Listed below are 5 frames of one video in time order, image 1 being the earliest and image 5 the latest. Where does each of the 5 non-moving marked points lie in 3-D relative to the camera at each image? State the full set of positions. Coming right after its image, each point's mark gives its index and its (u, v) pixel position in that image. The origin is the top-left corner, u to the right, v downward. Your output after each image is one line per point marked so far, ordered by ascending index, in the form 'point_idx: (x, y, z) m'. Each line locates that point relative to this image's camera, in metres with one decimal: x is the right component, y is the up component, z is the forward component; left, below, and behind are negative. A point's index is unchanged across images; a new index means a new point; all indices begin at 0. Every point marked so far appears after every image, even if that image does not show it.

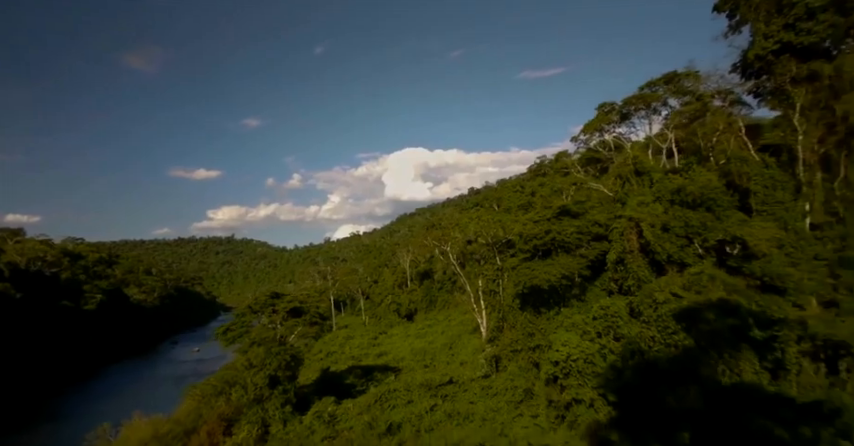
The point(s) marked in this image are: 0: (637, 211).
0: (+7.6, +0.5, +14.4) m
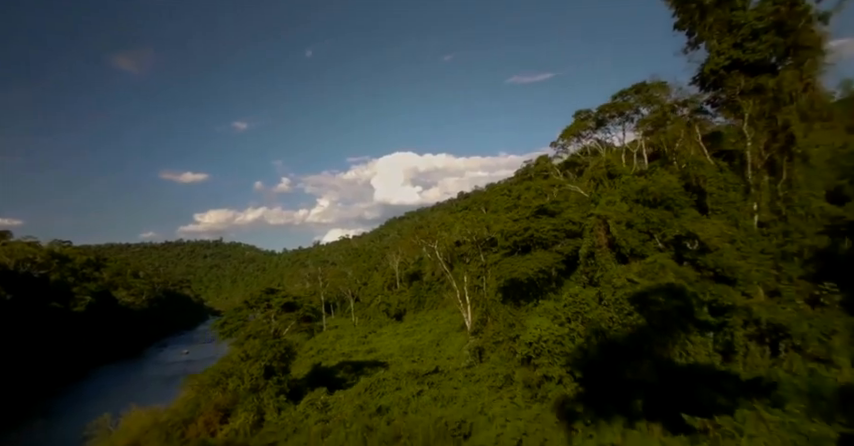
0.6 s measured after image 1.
0: (+7.1, +0.6, +15.8) m
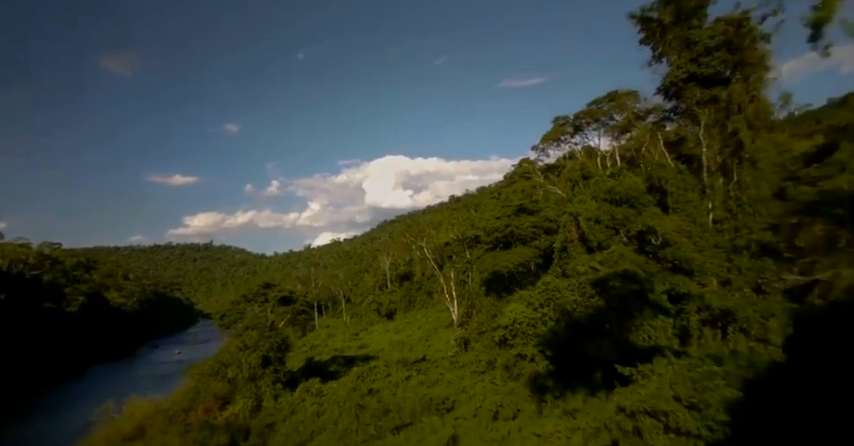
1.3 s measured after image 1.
0: (+6.5, +0.7, +17.4) m
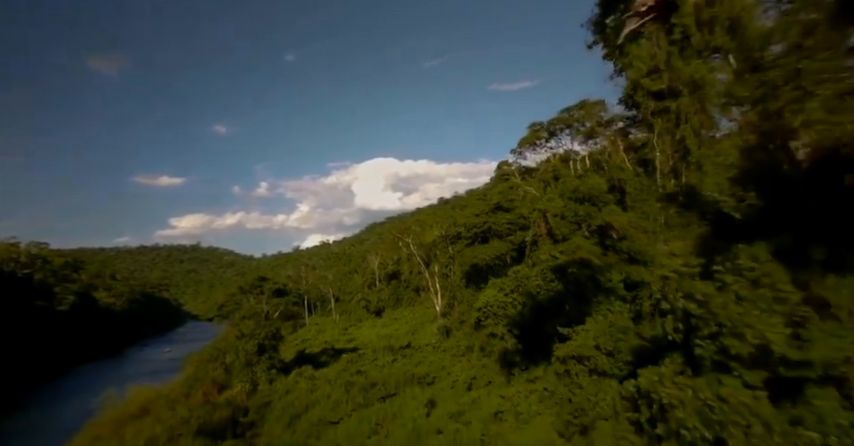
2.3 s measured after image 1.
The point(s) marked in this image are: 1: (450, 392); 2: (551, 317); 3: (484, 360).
0: (+5.8, +0.9, +19.4) m
1: (+0.8, -6.2, +14.5) m
2: (+4.6, -3.5, +14.9) m
3: (+2.5, -5.9, +17.2) m
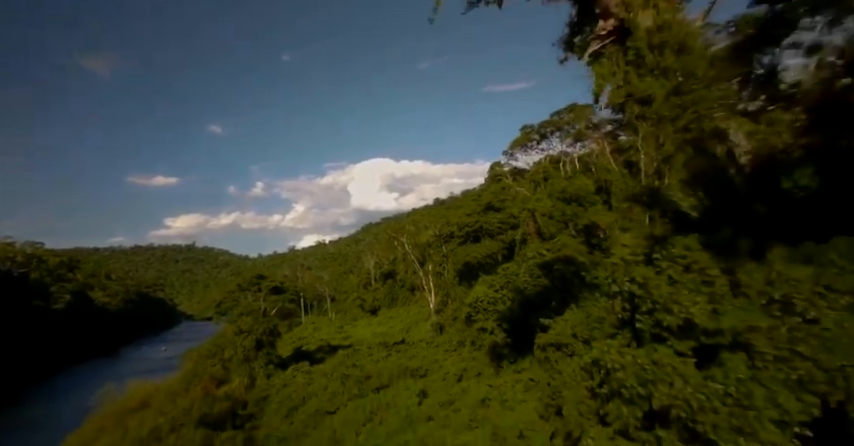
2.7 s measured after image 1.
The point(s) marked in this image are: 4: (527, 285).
0: (+5.4, +0.9, +20.2) m
1: (+0.5, -6.1, +15.2) m
2: (+4.3, -3.5, +15.6) m
3: (+2.2, -5.9, +17.9) m
4: (+4.0, -2.6, +16.0) m
